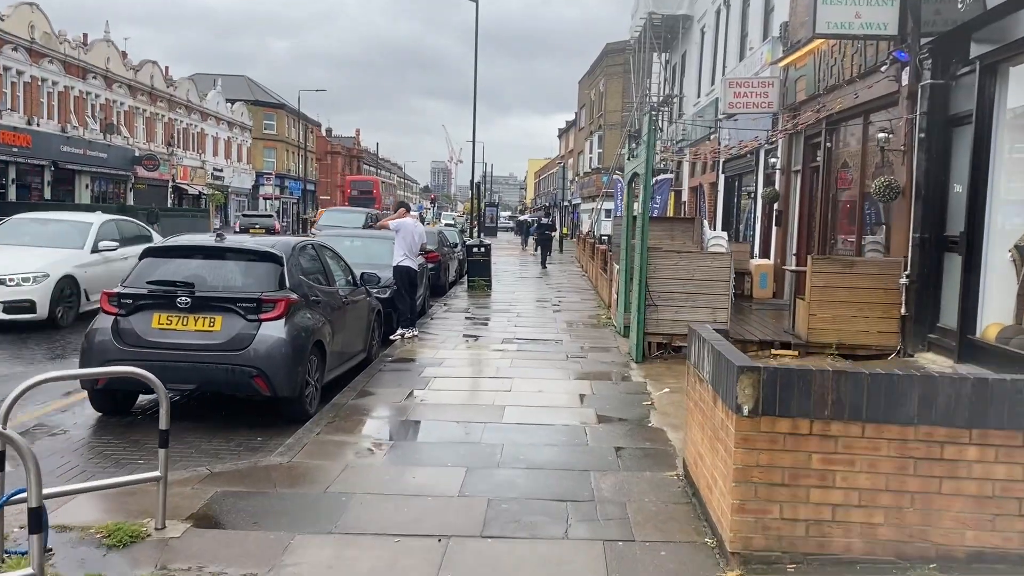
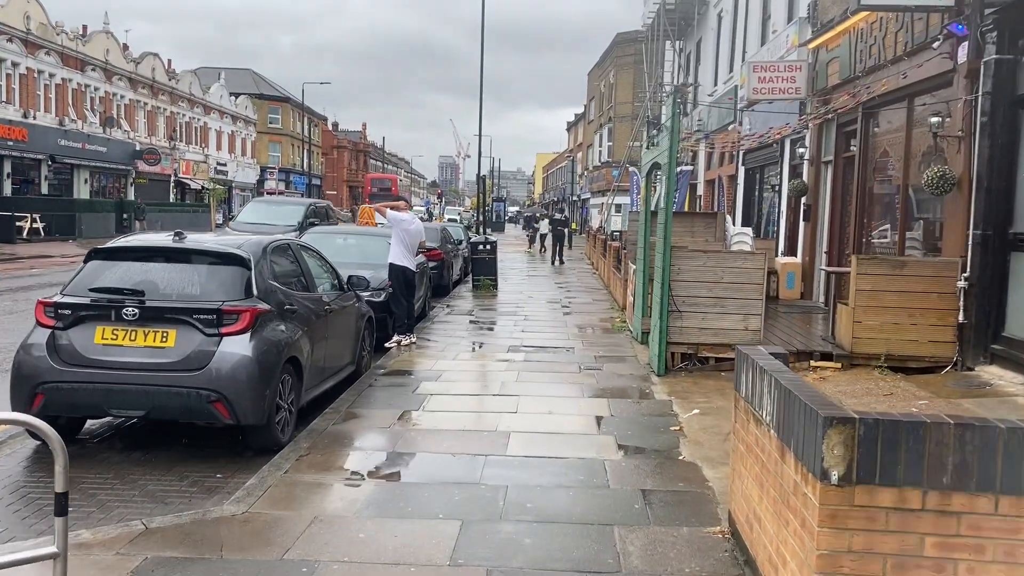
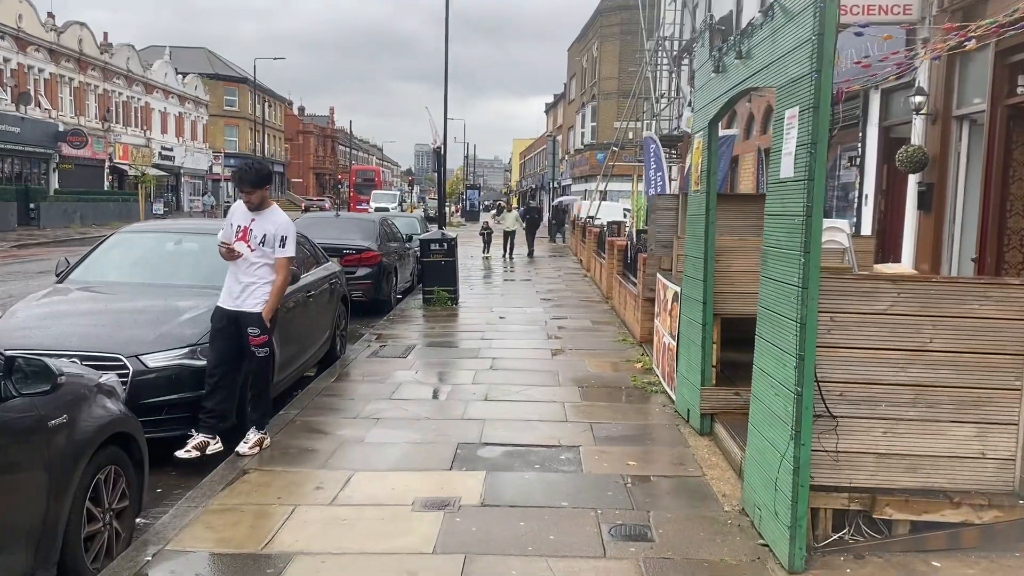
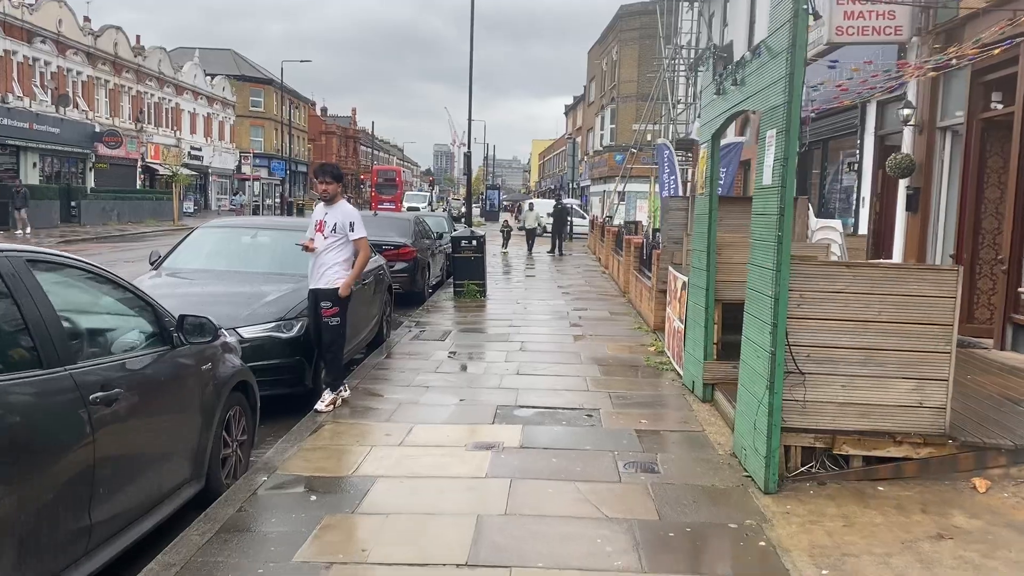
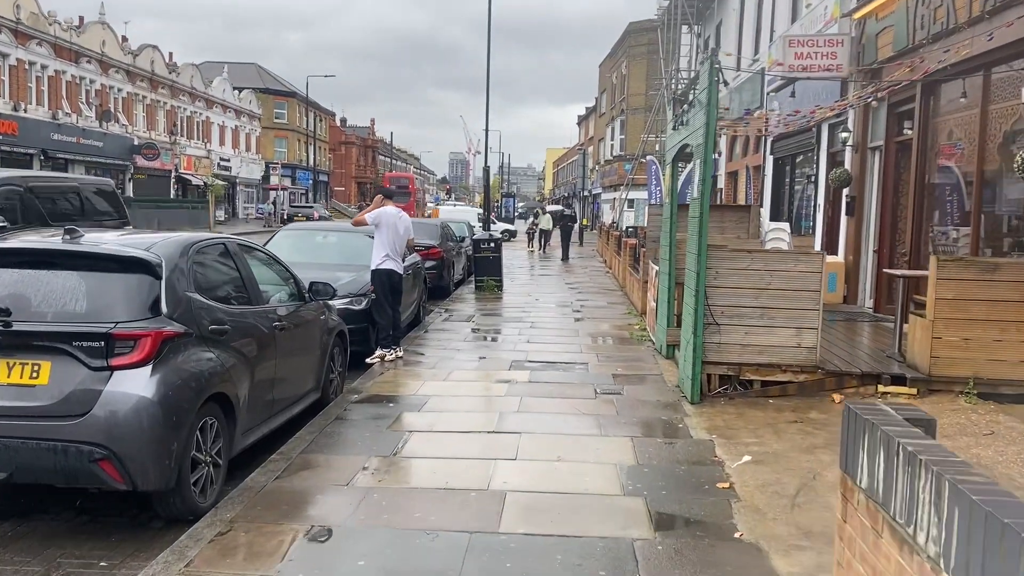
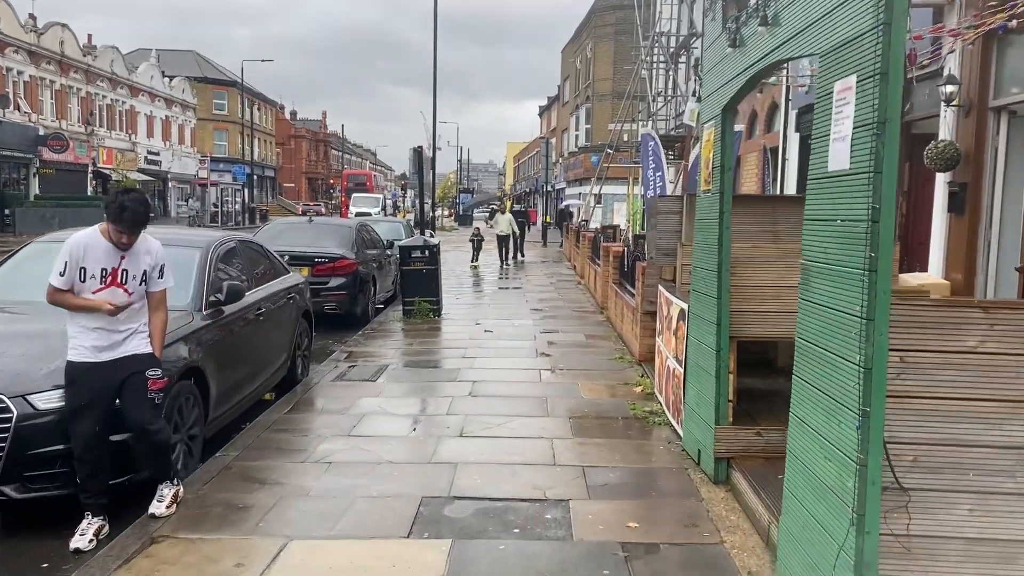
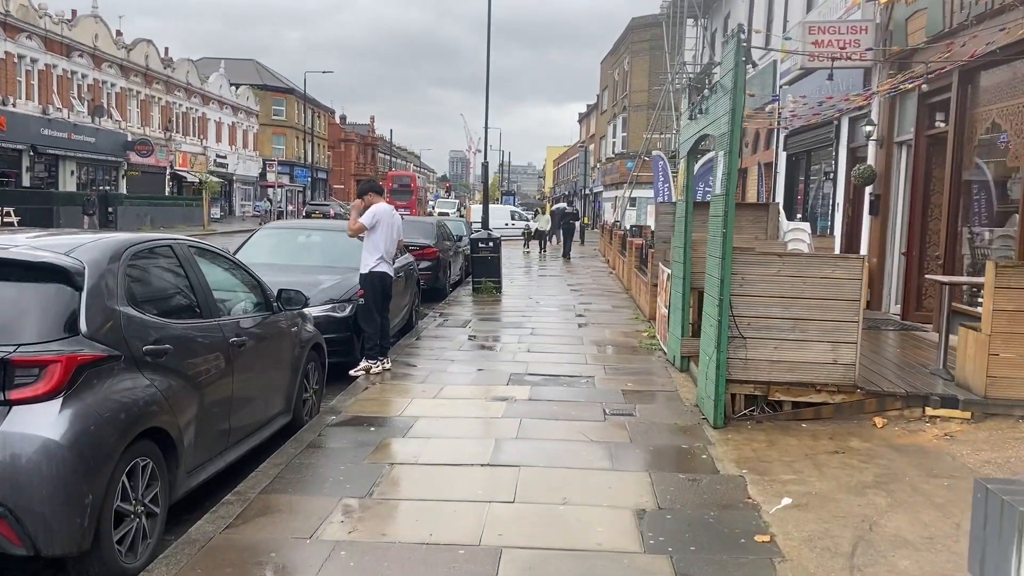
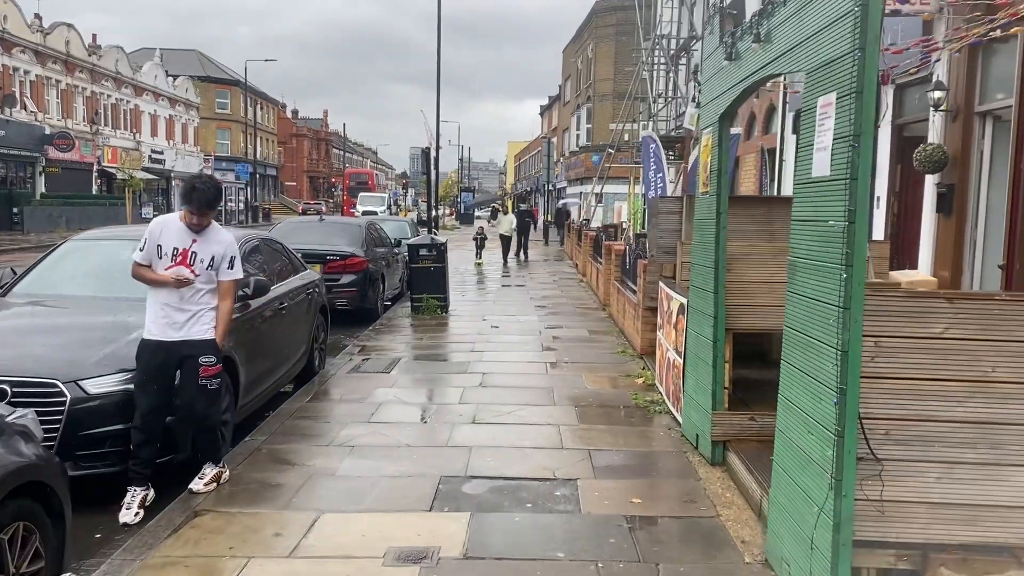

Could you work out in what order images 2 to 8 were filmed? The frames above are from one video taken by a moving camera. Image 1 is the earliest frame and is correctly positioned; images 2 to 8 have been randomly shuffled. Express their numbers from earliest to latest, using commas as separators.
2, 5, 7, 4, 3, 8, 6
